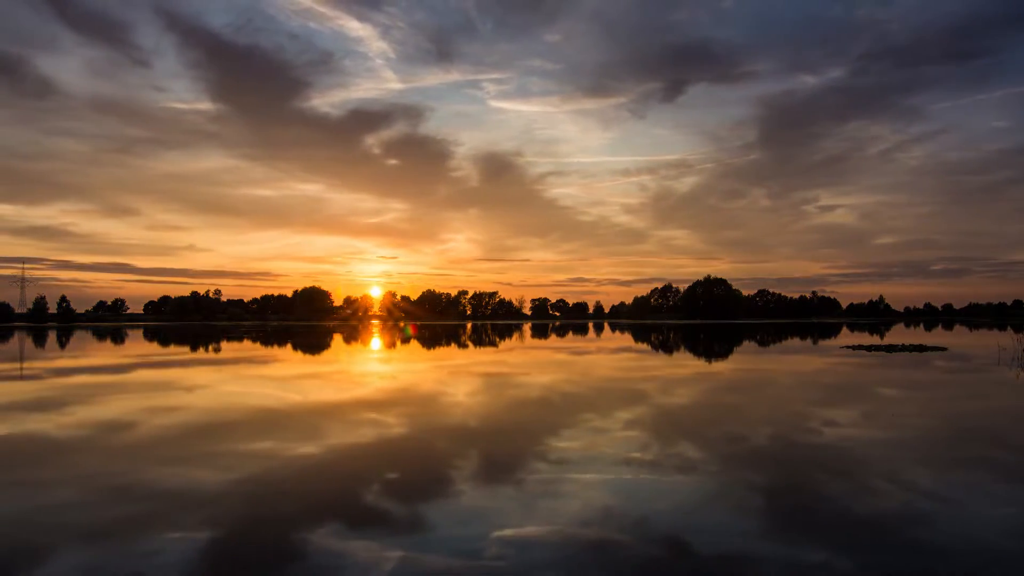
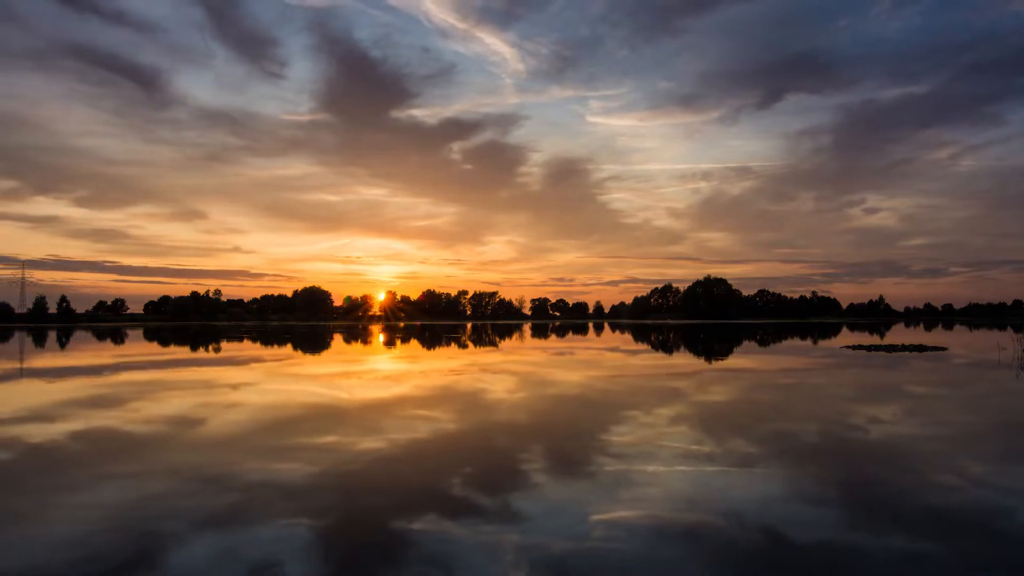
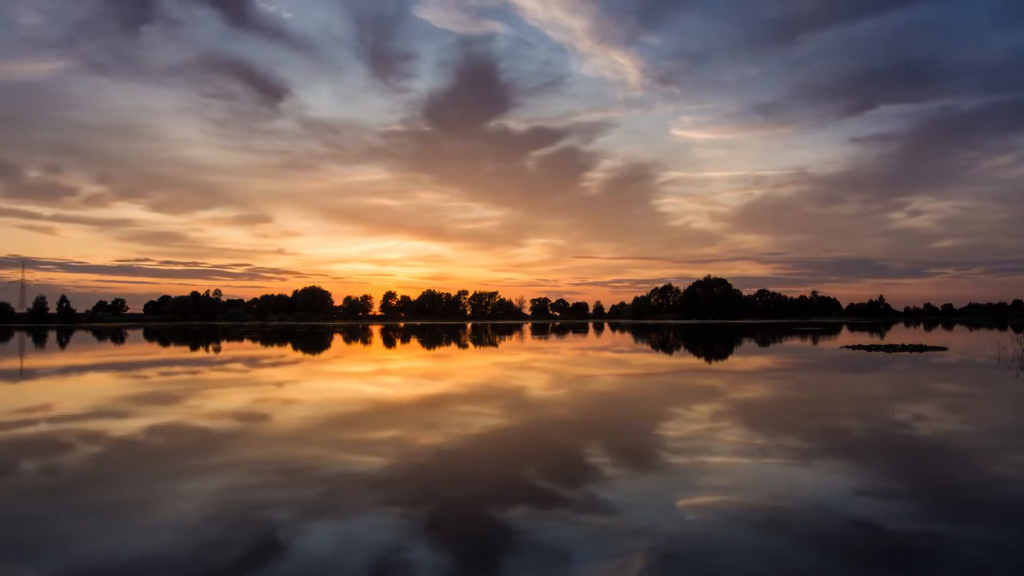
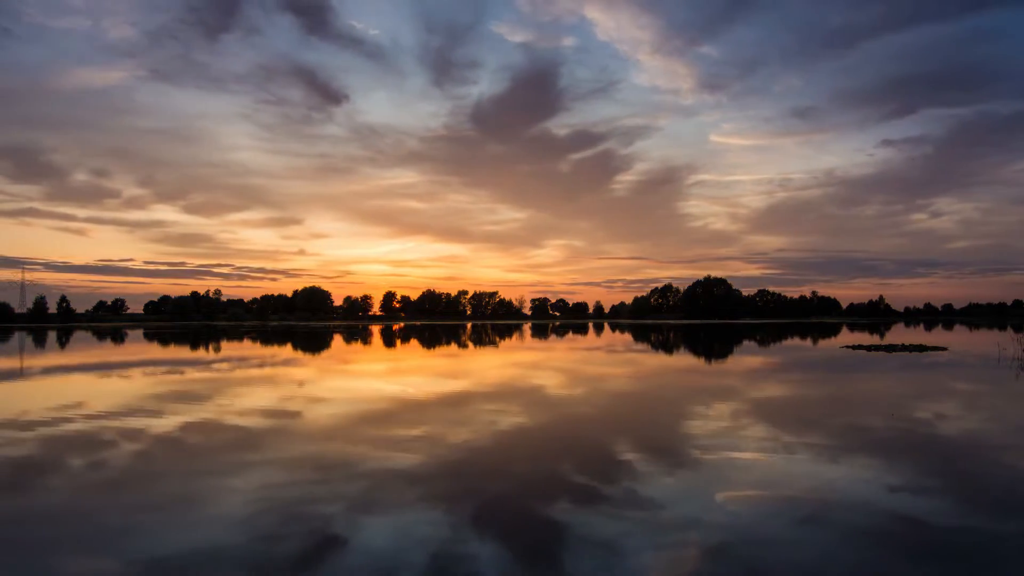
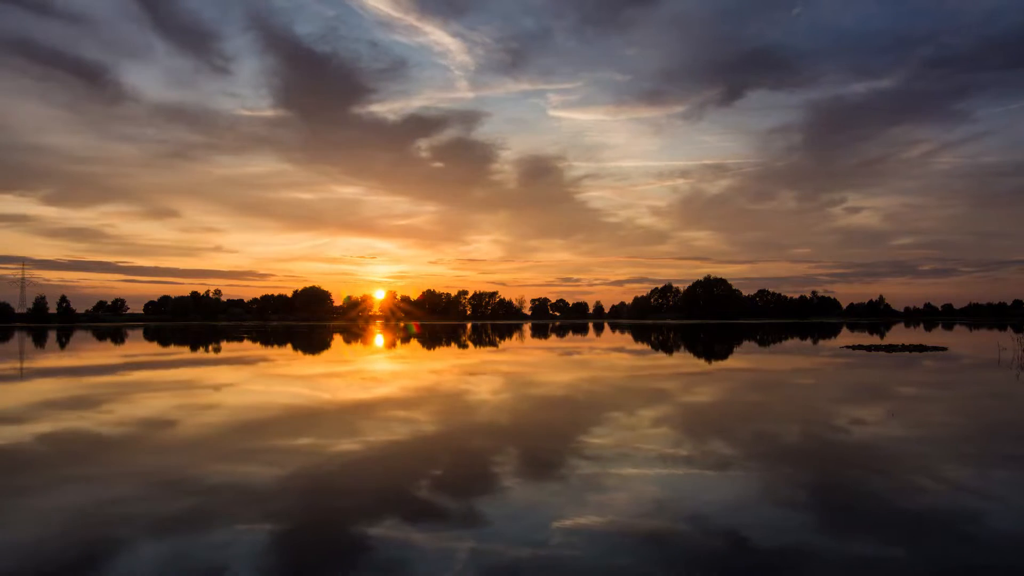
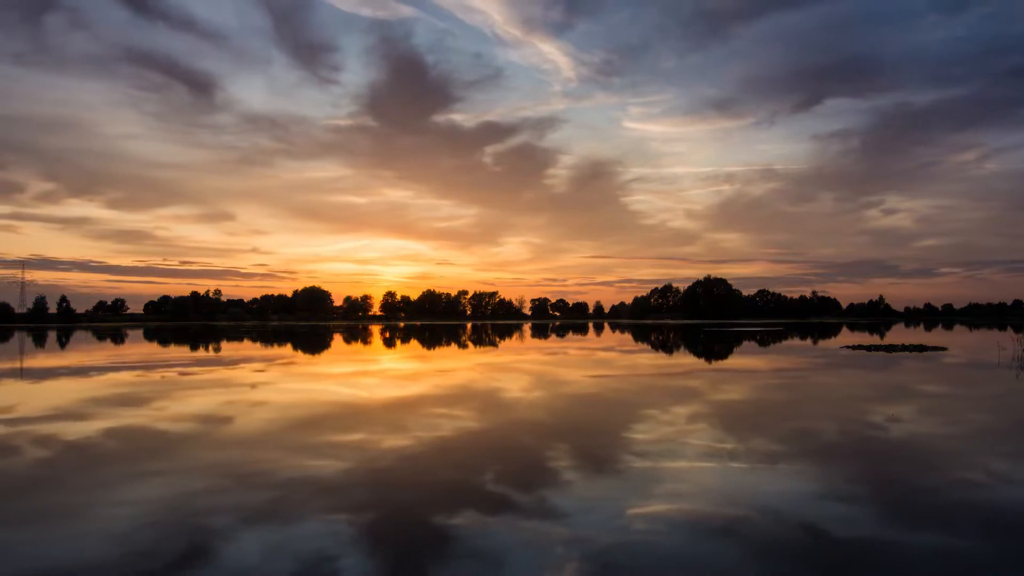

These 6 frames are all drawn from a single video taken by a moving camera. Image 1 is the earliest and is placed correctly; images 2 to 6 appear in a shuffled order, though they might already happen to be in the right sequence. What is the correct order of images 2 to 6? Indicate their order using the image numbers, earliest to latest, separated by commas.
5, 2, 6, 3, 4
